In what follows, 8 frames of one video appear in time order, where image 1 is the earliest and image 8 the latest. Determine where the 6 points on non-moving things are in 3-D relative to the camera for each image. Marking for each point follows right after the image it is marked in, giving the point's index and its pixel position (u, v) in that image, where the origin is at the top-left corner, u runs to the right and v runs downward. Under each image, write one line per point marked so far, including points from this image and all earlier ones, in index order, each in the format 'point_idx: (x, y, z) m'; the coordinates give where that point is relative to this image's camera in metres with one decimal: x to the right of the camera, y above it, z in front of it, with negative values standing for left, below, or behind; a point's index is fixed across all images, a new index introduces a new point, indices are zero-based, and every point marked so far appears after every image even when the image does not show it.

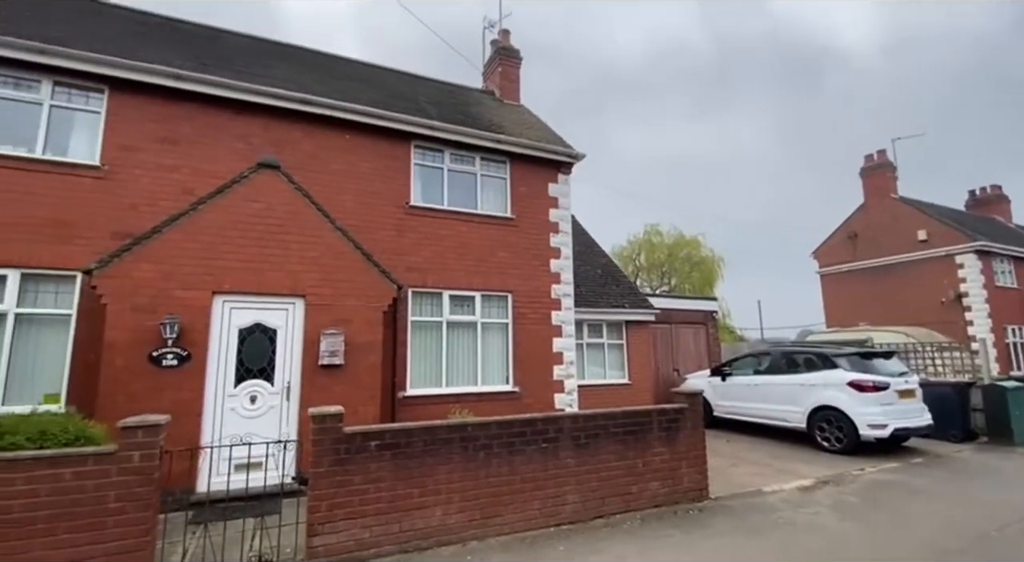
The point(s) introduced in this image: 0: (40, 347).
0: (-7.0, -1.0, +7.0) m
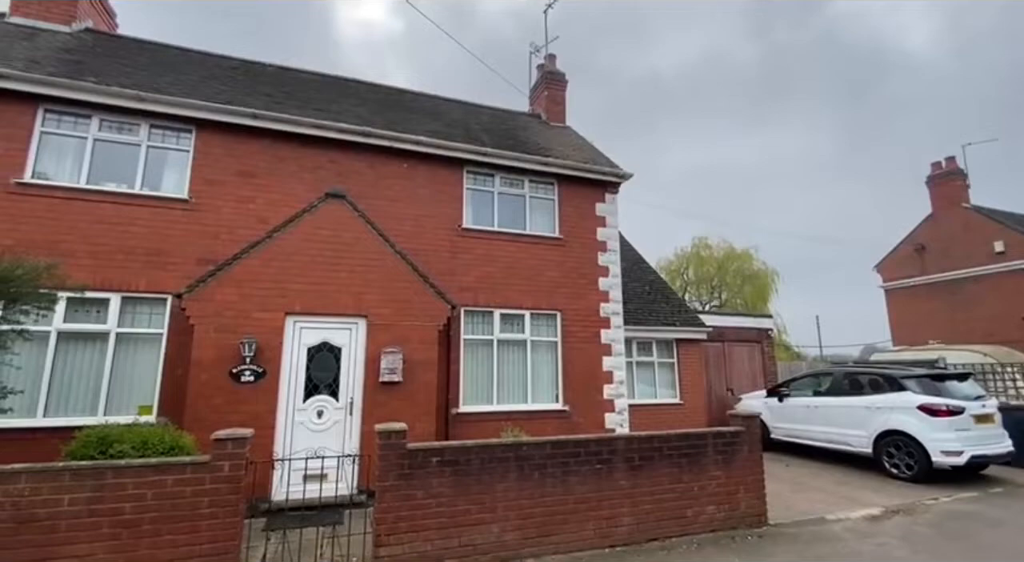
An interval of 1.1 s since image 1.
0: (-6.1, -1.3, +7.8) m
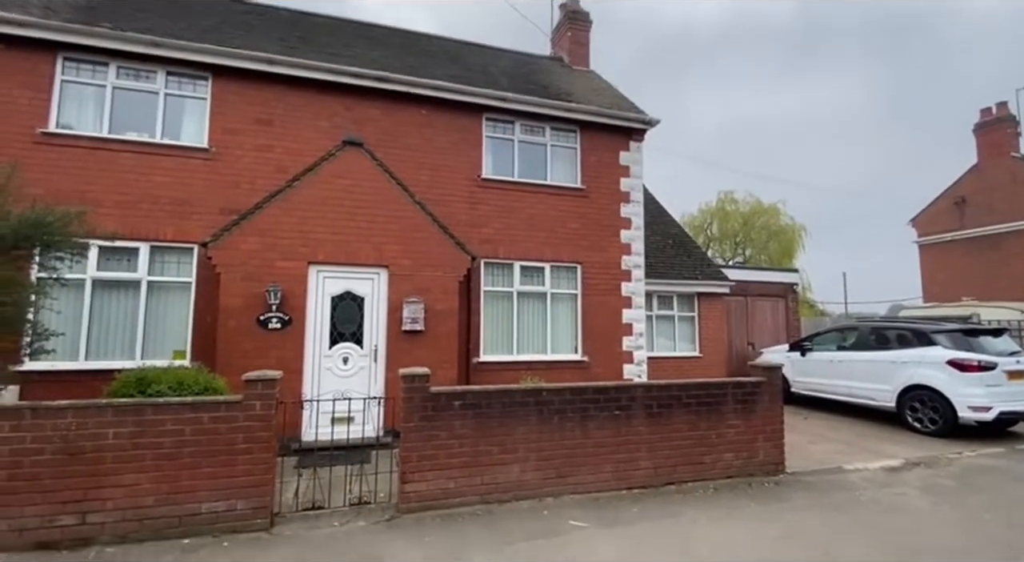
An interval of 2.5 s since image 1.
0: (-5.8, -0.5, +8.0) m
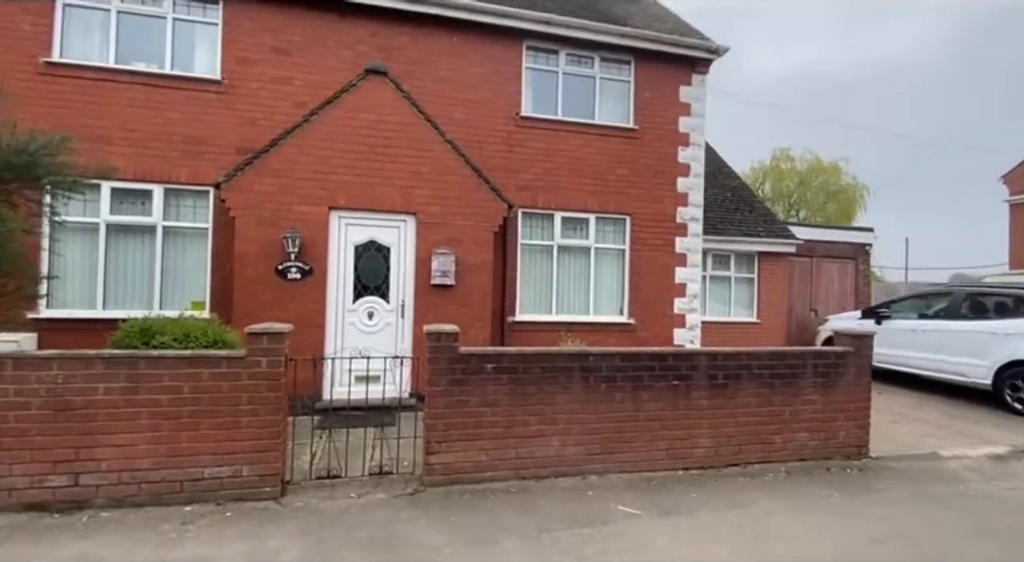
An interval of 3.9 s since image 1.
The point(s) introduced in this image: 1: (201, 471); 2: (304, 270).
0: (-5.2, +0.4, +7.5) m
1: (-2.8, -1.7, +4.4) m
2: (-3.0, +0.2, +7.0) m
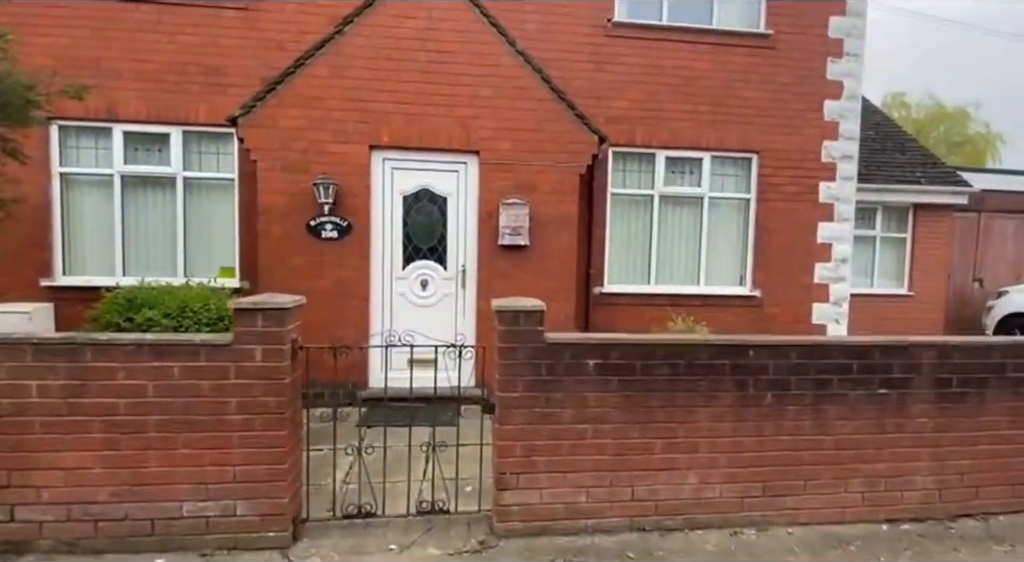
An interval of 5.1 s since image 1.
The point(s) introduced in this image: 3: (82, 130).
0: (-4.0, +0.9, +6.3) m
1: (-2.1, -1.4, +3.0) m
2: (-2.0, +0.6, +5.5) m
3: (-5.5, +1.9, +6.1) m
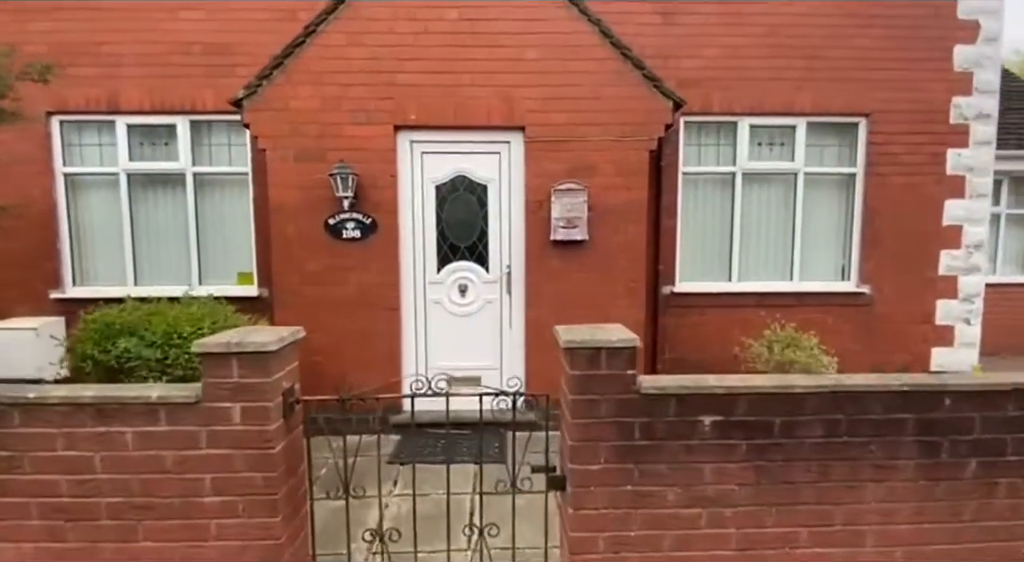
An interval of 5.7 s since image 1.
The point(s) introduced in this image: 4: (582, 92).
0: (-3.4, +0.8, +5.7) m
1: (-1.7, -1.6, +2.3) m
2: (-1.4, +0.5, +4.7) m
3: (-4.9, +1.8, +5.5) m
4: (+0.7, +1.8, +4.6) m
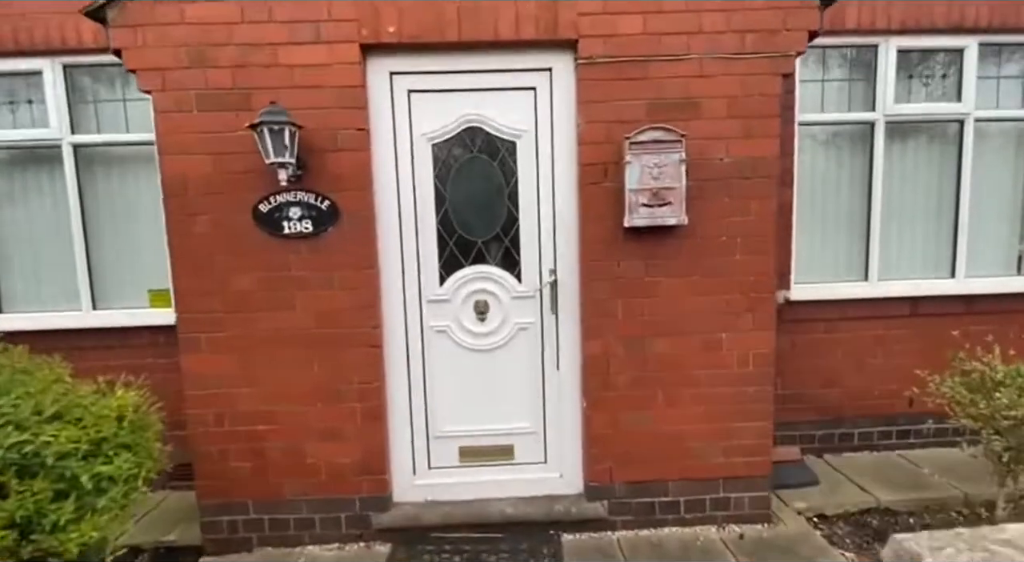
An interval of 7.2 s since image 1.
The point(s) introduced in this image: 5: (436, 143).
0: (-3.1, +0.6, +3.9) m
1: (-1.4, -1.8, +0.5) m
2: (-1.2, +0.4, +2.9) m
3: (-4.7, +1.6, +3.7) m
4: (+0.9, +1.7, +2.8) m
5: (-0.5, +0.9, +3.0) m
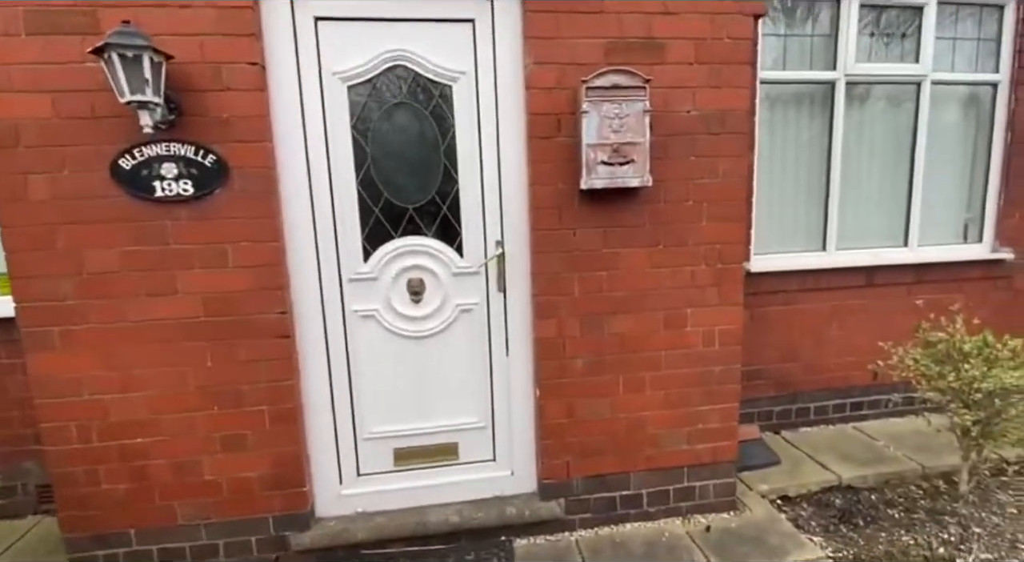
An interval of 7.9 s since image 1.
0: (-3.5, +0.7, +3.0) m
1: (-1.4, -1.7, 0.0) m
2: (-1.5, +0.5, +2.3) m
3: (-5.1, +1.7, +2.7) m
4: (+0.6, +1.9, +2.4) m
5: (-0.8, +1.0, +2.4) m
